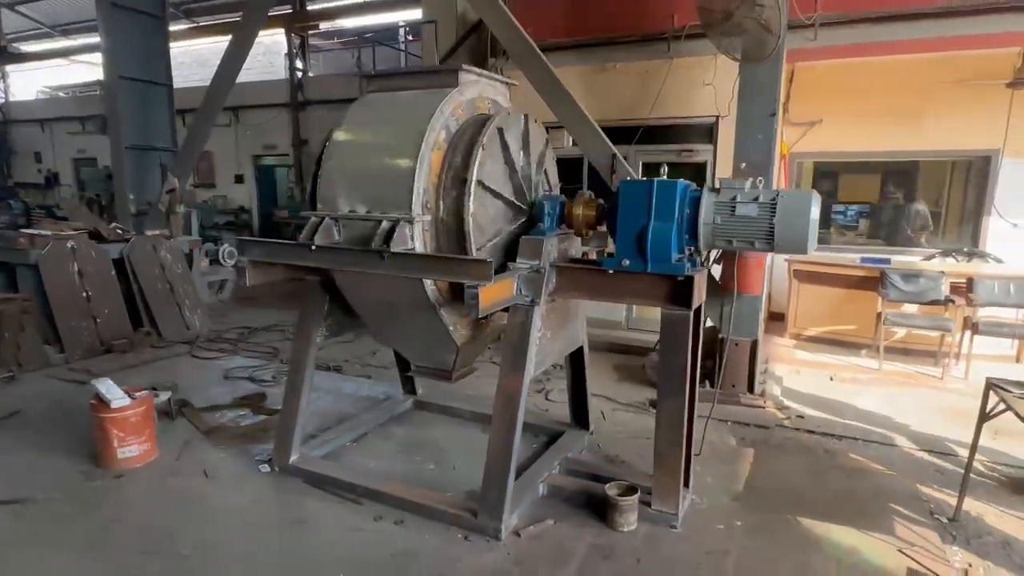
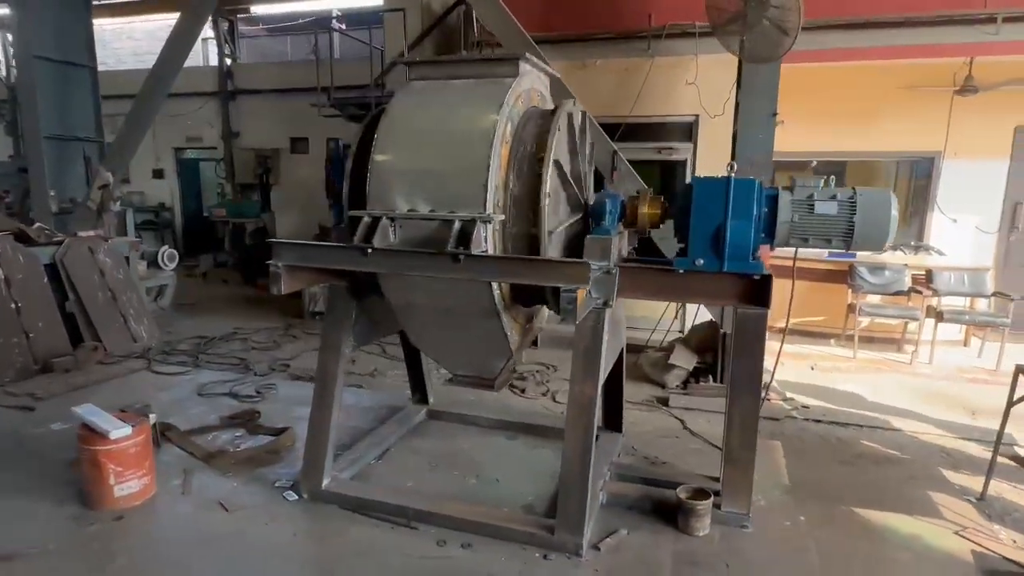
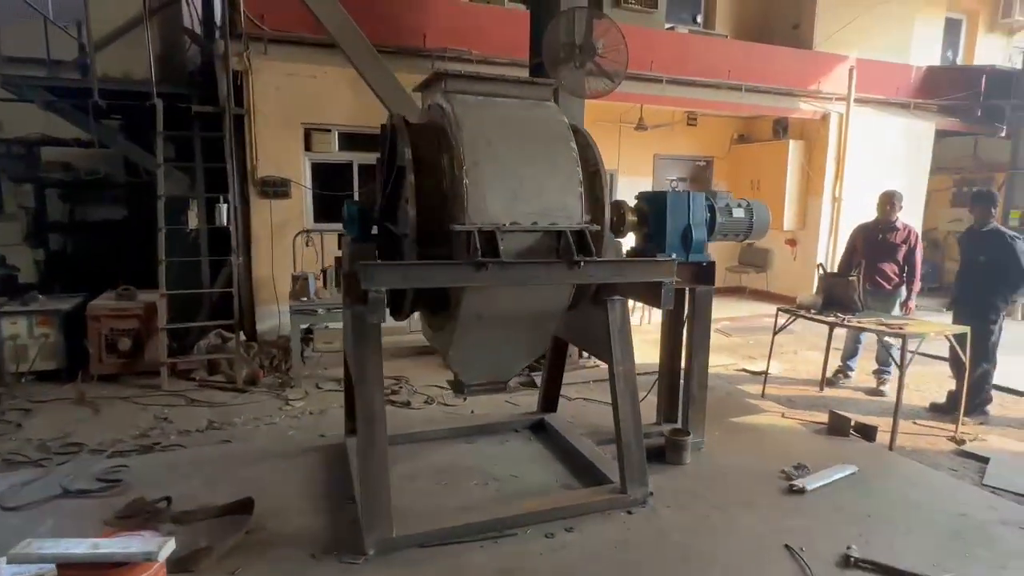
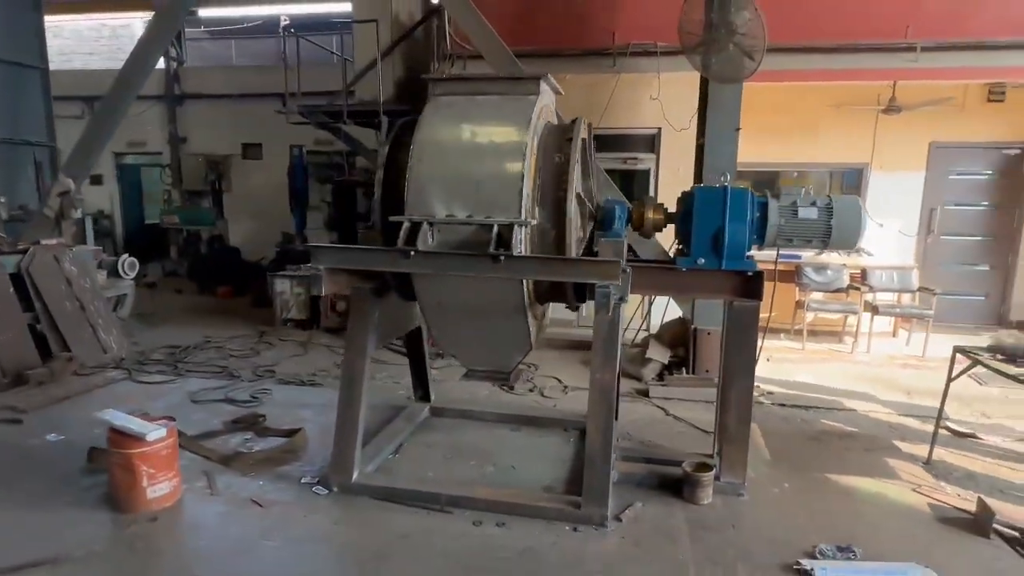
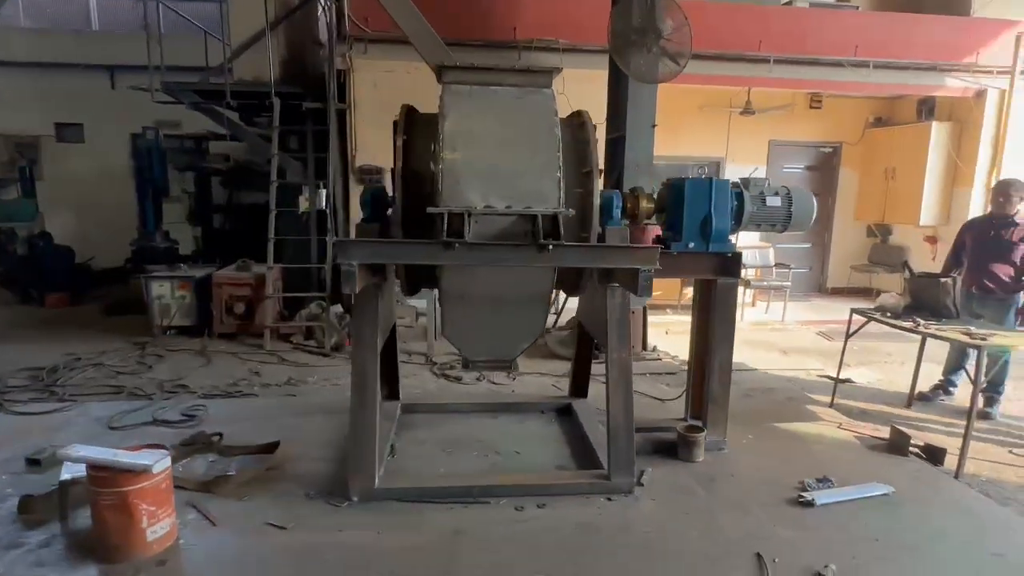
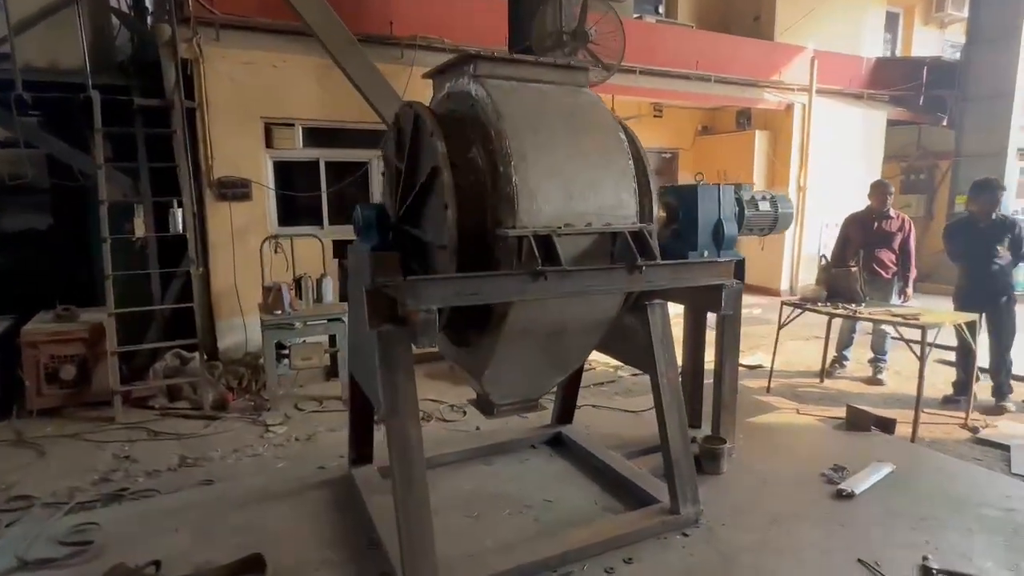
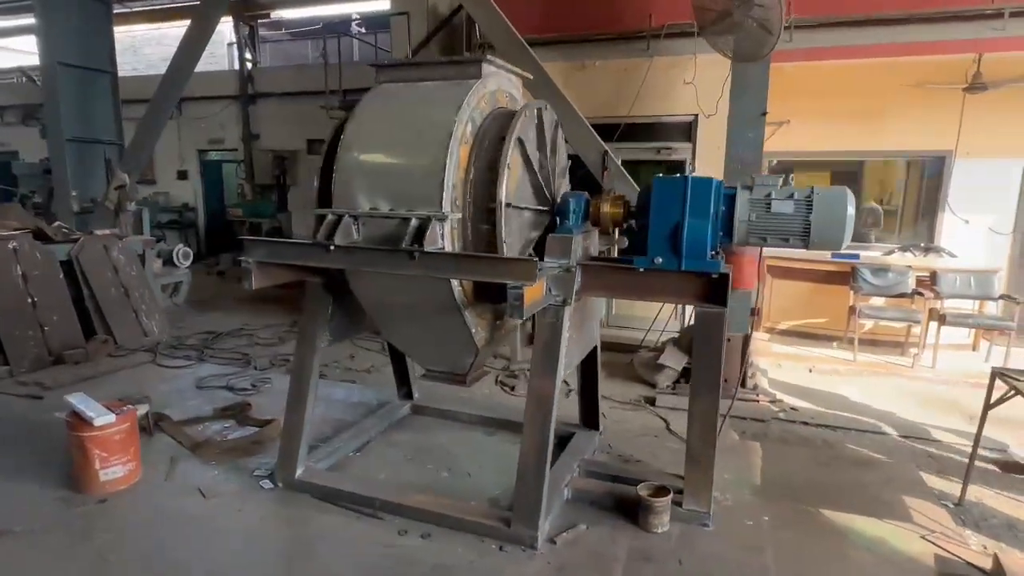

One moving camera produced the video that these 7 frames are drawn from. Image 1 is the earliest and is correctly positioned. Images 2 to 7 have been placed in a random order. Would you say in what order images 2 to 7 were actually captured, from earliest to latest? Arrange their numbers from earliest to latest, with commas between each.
7, 2, 4, 5, 3, 6
